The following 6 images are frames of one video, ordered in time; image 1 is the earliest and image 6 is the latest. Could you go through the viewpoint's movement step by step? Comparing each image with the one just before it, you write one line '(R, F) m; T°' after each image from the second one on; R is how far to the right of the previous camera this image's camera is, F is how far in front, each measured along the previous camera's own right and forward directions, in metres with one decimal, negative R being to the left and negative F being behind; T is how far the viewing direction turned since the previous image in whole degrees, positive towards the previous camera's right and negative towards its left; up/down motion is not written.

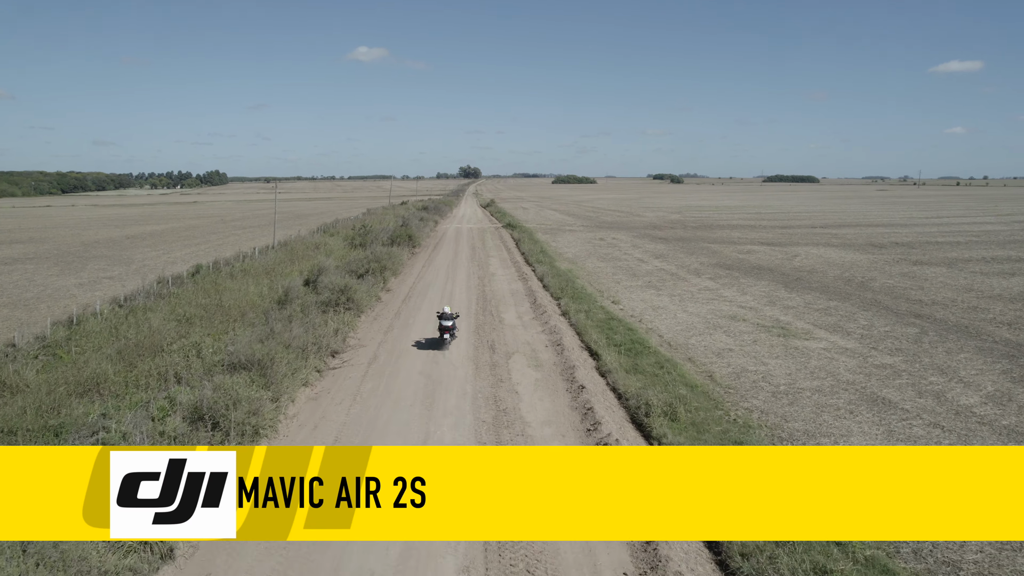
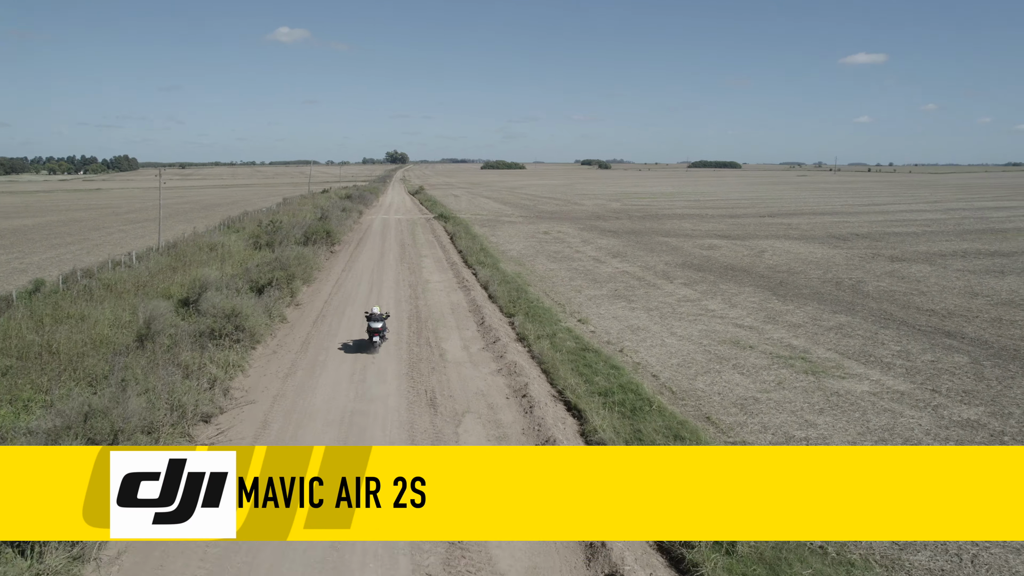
(-0.2, +3.5) m; +7°
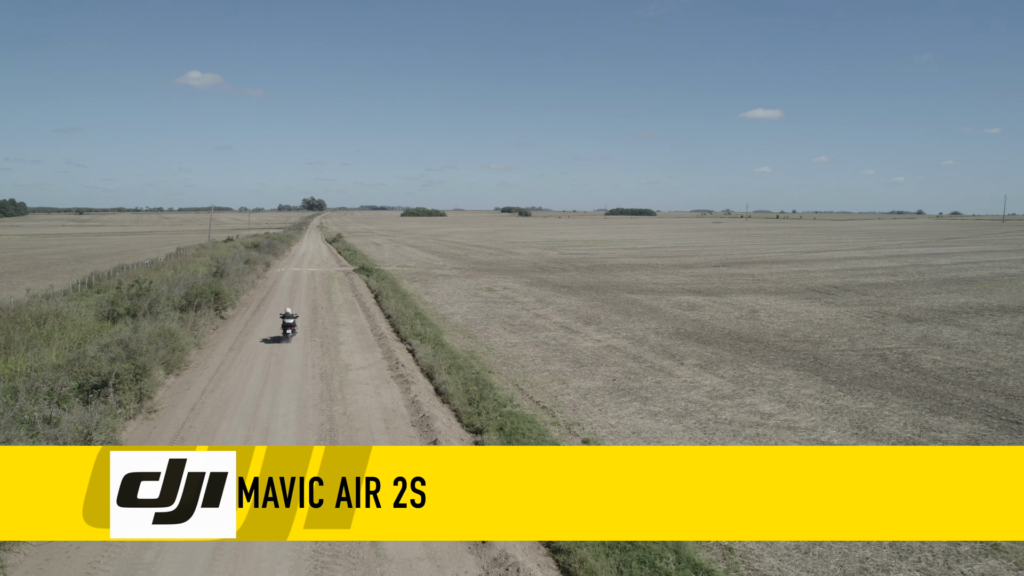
(-0.7, +4.7) m; +8°
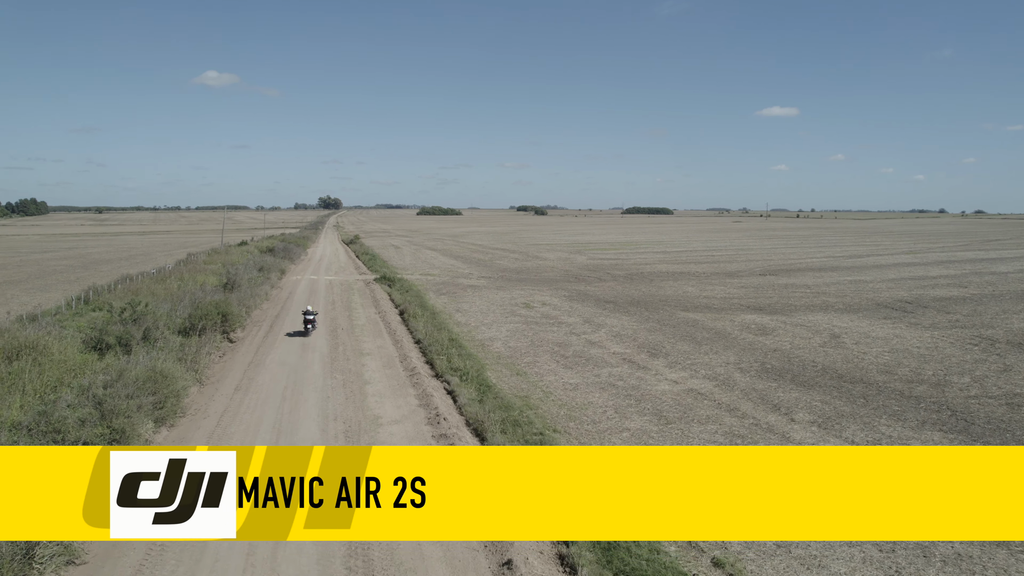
(-1.0, +2.4) m; -1°
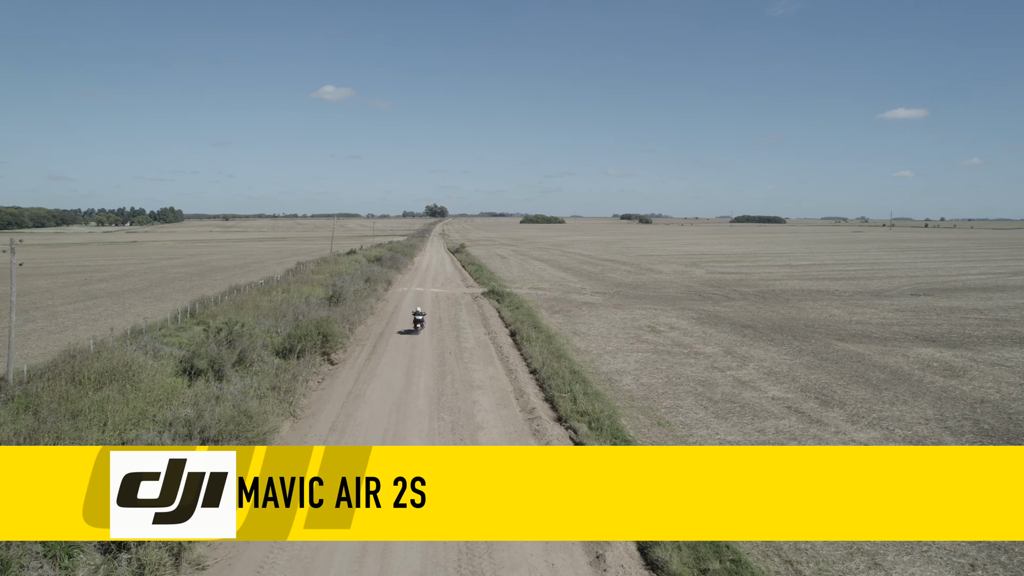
(-0.9, +1.6) m; -10°
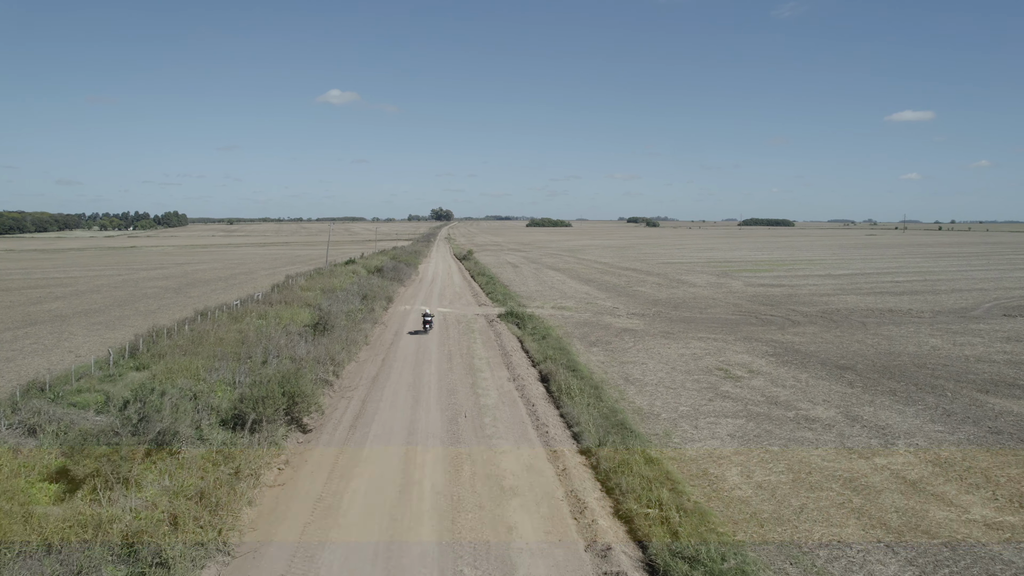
(-0.7, +4.4) m; -1°
